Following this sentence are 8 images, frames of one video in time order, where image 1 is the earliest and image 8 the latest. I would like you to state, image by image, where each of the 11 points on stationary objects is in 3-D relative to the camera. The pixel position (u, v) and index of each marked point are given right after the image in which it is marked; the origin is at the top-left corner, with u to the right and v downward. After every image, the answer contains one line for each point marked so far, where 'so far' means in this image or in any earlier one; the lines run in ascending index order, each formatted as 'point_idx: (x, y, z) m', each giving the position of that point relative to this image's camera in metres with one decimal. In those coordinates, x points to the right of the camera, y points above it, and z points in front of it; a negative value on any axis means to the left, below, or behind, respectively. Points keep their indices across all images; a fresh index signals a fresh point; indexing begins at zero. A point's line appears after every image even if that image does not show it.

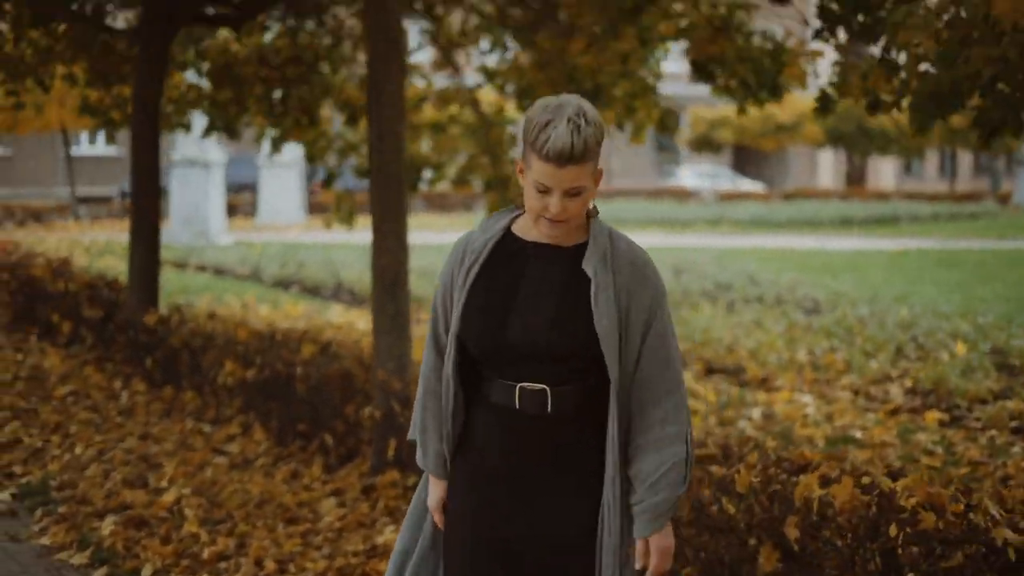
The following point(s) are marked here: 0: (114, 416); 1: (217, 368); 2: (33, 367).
0: (-2.5, -0.8, +7.8) m
1: (-1.7, -0.5, +7.4) m
2: (-3.6, -0.6, +9.3) m
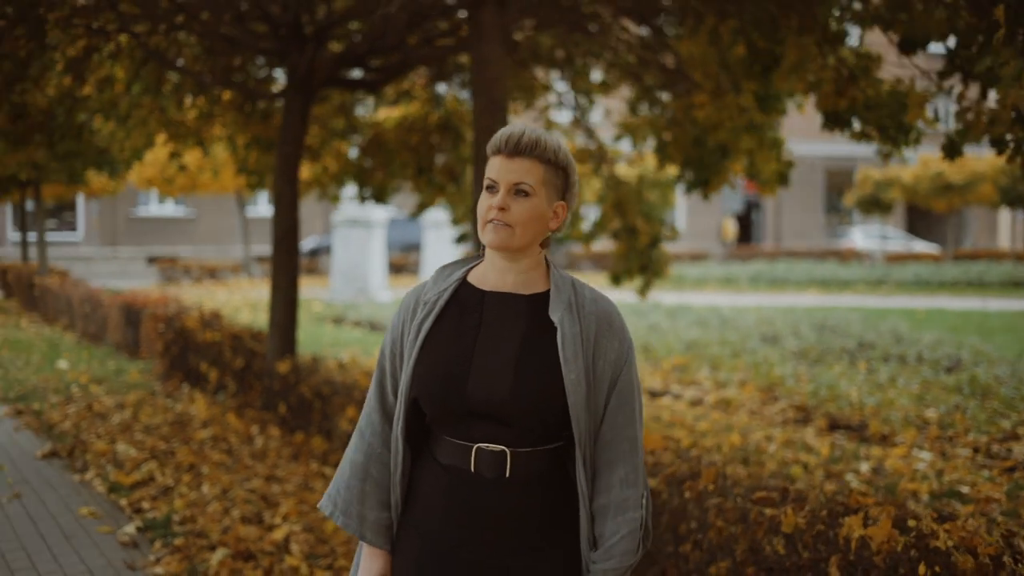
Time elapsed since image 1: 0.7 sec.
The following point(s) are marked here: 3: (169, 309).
0: (-1.7, -1.1, +8.1) m
1: (-1.0, -0.8, +7.6) m
2: (-2.6, -1.0, +9.8) m
3: (-3.4, -0.2, +12.1) m
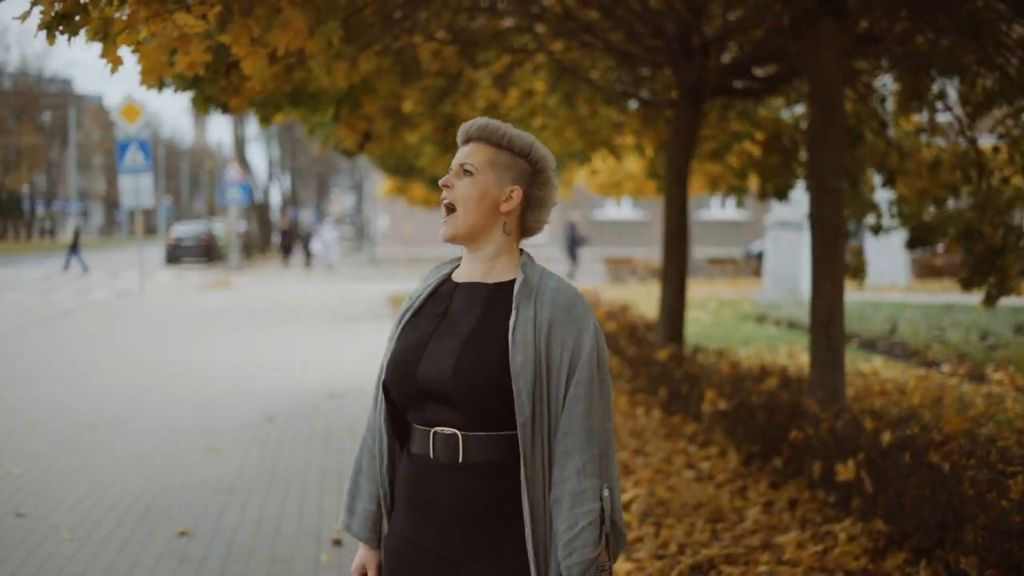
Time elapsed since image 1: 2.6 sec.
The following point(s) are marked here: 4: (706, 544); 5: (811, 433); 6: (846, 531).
0: (+0.8, -1.1, +8.9) m
1: (+1.3, -0.7, +8.2) m
2: (+0.6, -0.9, +10.8) m
3: (+0.8, -0.1, +13.3) m
4: (+0.9, -1.2, +5.7) m
5: (+1.5, -0.7, +6.2) m
6: (+1.5, -1.1, +5.6) m
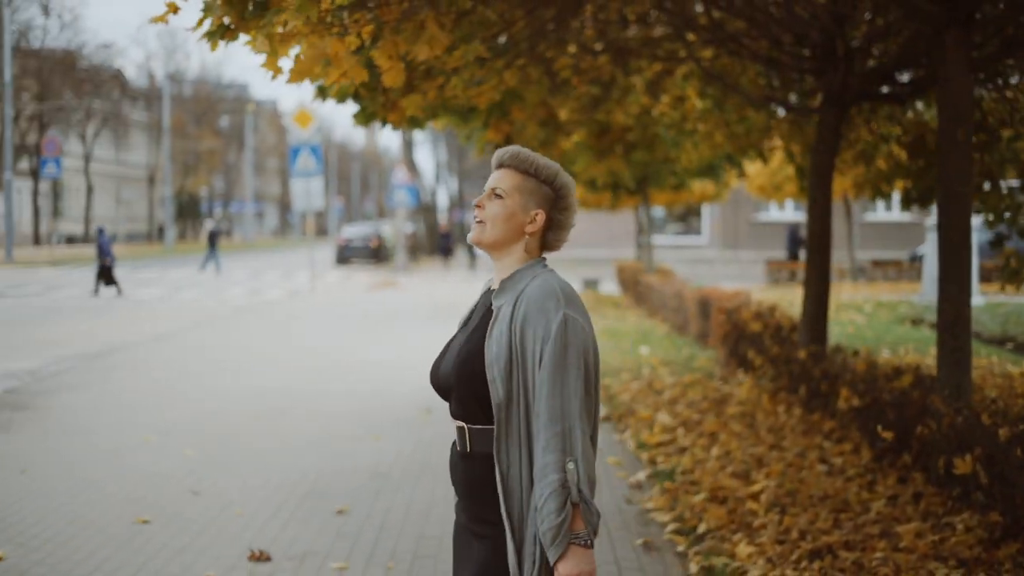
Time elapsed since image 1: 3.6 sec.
0: (+1.9, -1.1, +9.2) m
1: (+2.3, -0.7, +8.5) m
2: (+1.9, -0.9, +11.2) m
3: (+2.4, -0.1, +13.6) m
4: (+1.6, -1.2, +6.1) m
5: (+2.2, -0.7, +6.4) m
6: (+2.2, -1.1, +5.8) m
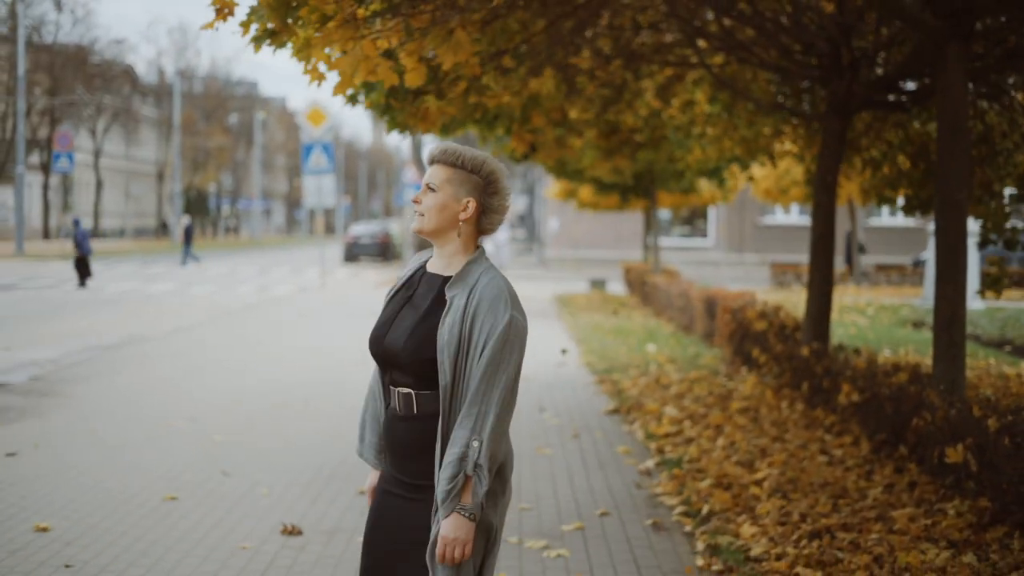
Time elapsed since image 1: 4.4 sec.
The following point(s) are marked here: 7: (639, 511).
0: (+2.0, -1.1, +9.6) m
1: (+2.4, -0.7, +8.9) m
2: (+2.0, -0.9, +11.5) m
3: (+2.5, -0.1, +13.9) m
4: (+1.6, -1.2, +6.4) m
5: (+2.3, -0.7, +6.8) m
6: (+2.2, -1.1, +6.2) m
7: (+0.7, -1.2, +6.8) m
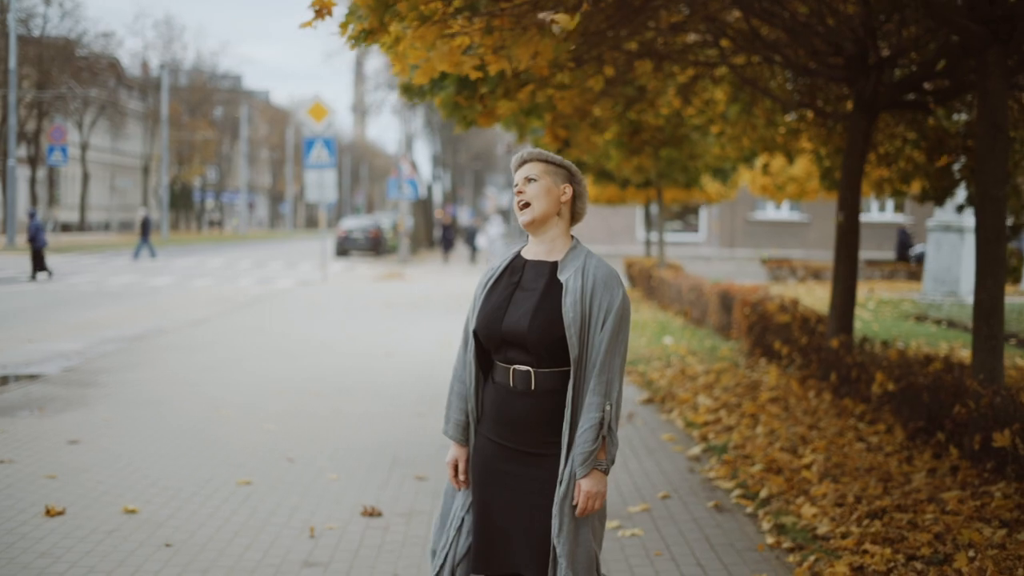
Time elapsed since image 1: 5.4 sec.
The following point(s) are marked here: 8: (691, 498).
0: (+2.3, -1.0, +10.0) m
1: (+2.7, -0.7, +9.2) m
2: (+2.3, -0.9, +11.9) m
3: (+2.8, -0.1, +14.3) m
4: (+2.0, -1.2, +6.8) m
5: (+2.7, -0.7, +7.2) m
6: (+2.6, -1.1, +6.6) m
7: (+1.1, -1.2, +7.1) m
8: (+1.0, -1.2, +7.0) m
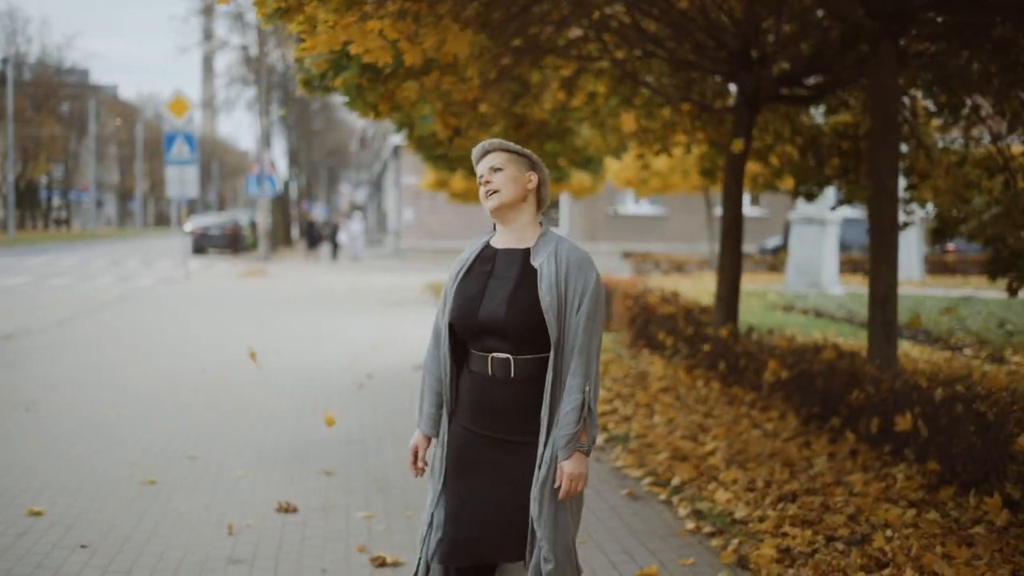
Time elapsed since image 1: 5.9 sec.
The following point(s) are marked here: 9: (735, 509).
0: (+1.5, -0.9, +10.1) m
1: (+1.9, -0.6, +9.4) m
2: (+1.2, -0.8, +12.0) m
3: (+1.4, 0.0, +14.5) m
4: (+1.5, -1.1, +6.9) m
5: (+2.2, -0.6, +7.4) m
6: (+2.2, -1.0, +6.8) m
7: (+0.6, -1.1, +7.1) m
8: (+0.5, -1.1, +7.0) m
9: (+1.1, -1.1, +6.3) m
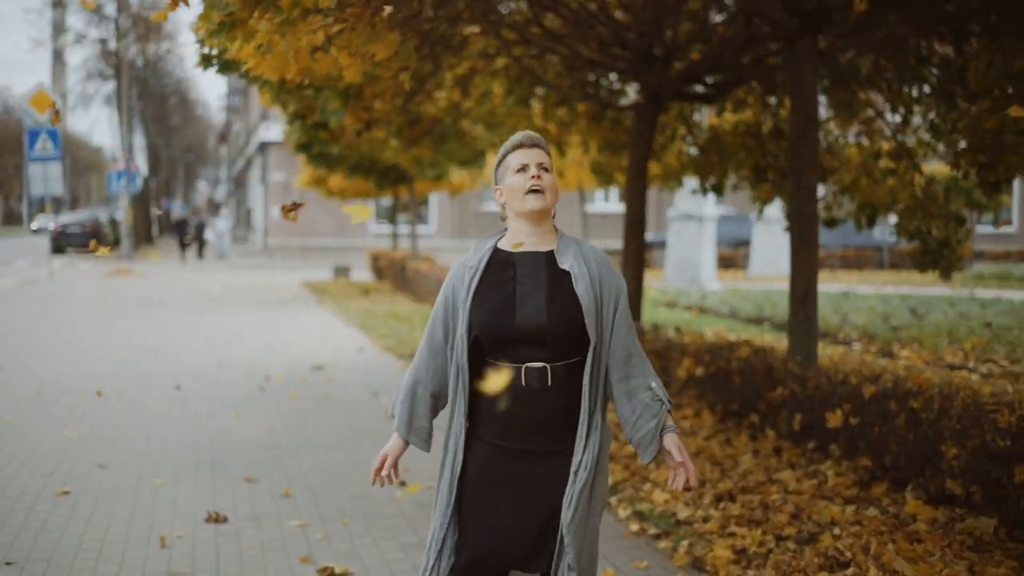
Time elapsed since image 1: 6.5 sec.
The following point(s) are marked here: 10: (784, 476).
0: (+0.7, -0.9, +10.1) m
1: (+1.3, -0.6, +9.4) m
2: (+0.3, -0.8, +11.9) m
3: (+0.2, 0.0, +14.4) m
4: (+1.2, -1.1, +6.9) m
5: (+1.7, -0.6, +7.4) m
6: (+1.8, -1.0, +6.8) m
7: (+0.2, -1.1, +7.0) m
8: (+0.1, -1.1, +6.9) m
9: (+0.8, -1.1, +6.2) m
10: (+1.5, -1.1, +6.9) m
